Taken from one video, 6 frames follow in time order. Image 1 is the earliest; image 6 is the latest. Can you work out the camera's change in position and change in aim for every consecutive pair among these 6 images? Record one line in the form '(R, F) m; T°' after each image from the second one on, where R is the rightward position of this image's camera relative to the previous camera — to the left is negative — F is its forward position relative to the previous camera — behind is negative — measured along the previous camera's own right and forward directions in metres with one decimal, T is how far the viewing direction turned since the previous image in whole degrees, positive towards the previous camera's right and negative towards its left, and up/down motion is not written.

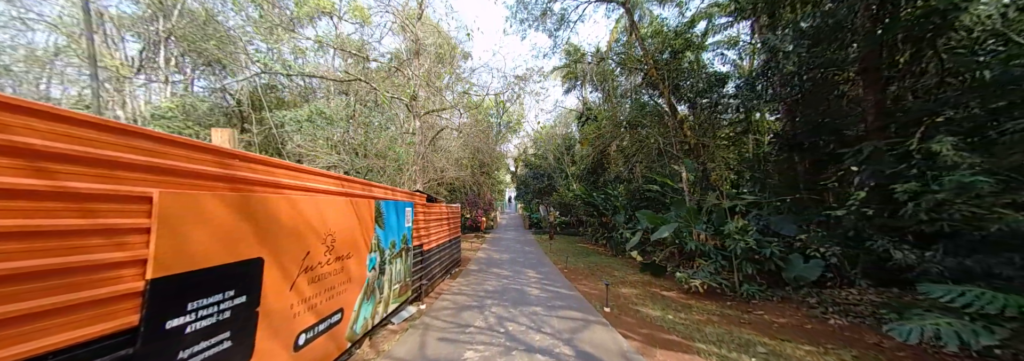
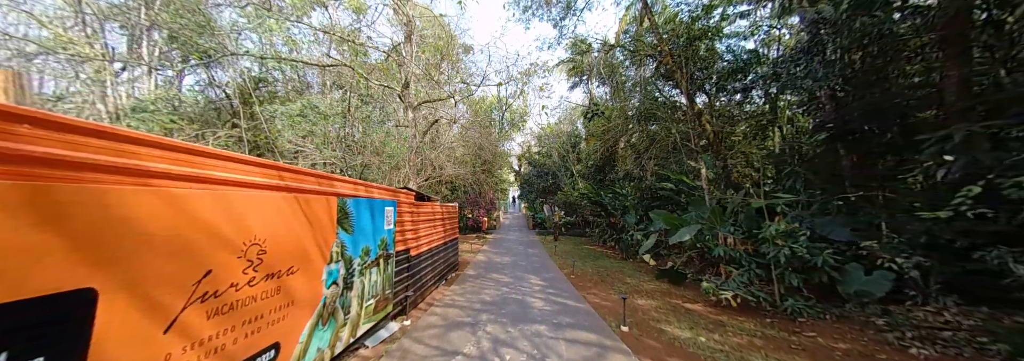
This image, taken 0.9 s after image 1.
(+0.1, +0.6) m; -1°
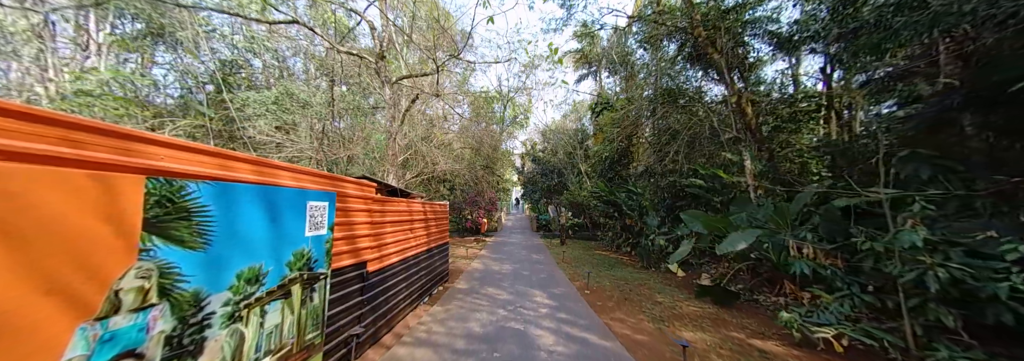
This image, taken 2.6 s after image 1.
(0.0, +1.1) m; -1°
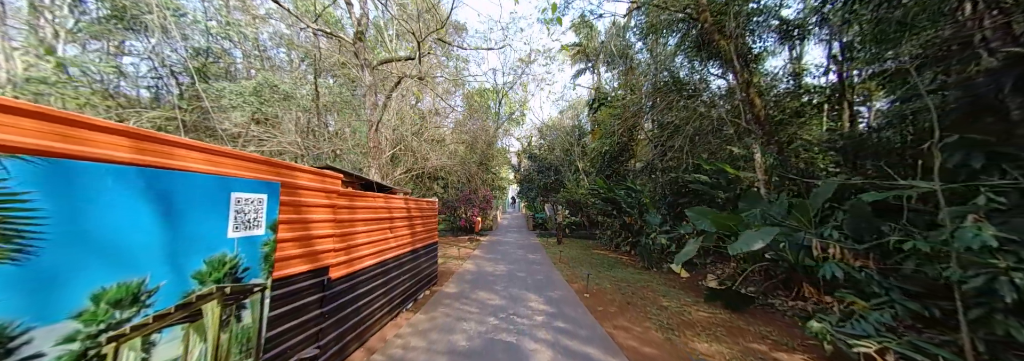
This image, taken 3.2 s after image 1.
(+0.1, +0.4) m; +1°
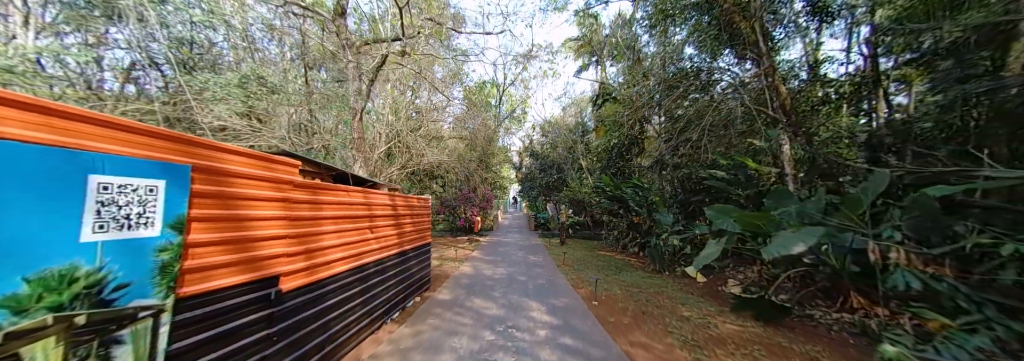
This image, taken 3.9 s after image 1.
(0.0, +0.5) m; 0°
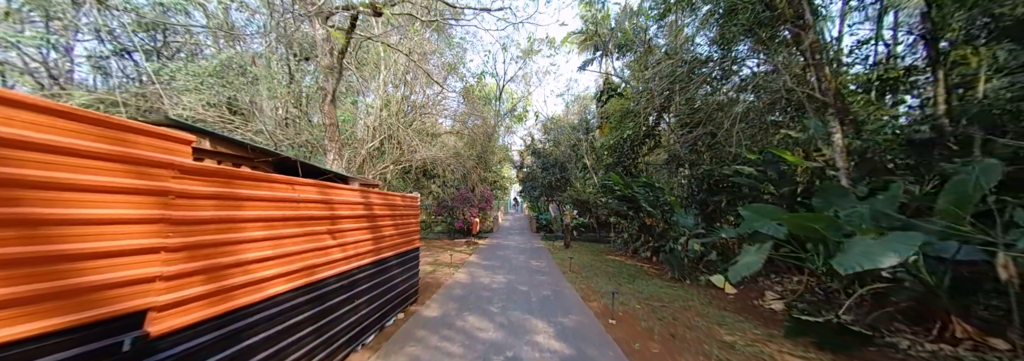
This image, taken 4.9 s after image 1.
(0.0, +0.7) m; 0°
